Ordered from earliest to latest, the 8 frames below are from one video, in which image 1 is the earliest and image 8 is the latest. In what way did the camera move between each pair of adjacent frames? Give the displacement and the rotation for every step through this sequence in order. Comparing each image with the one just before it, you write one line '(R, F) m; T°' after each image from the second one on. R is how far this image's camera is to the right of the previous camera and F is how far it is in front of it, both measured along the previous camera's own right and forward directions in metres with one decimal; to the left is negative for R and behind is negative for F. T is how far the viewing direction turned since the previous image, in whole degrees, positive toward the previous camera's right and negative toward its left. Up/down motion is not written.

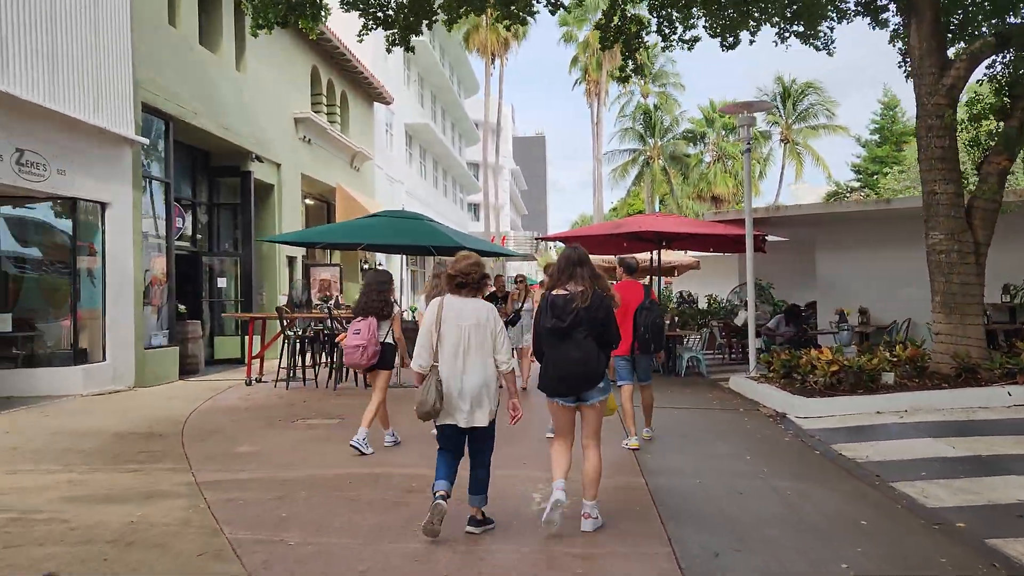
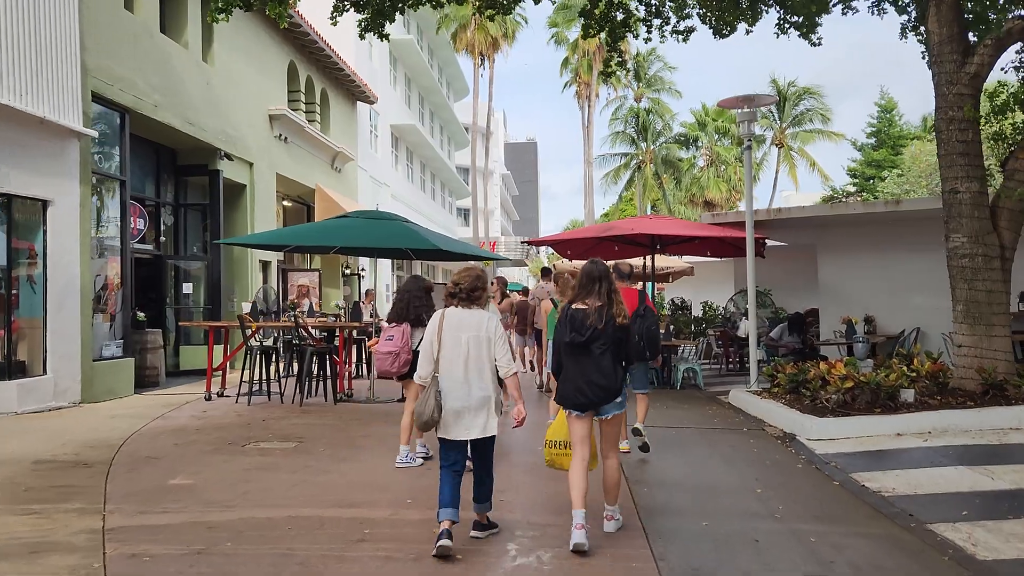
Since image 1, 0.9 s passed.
(+0.1, +0.8) m; +1°
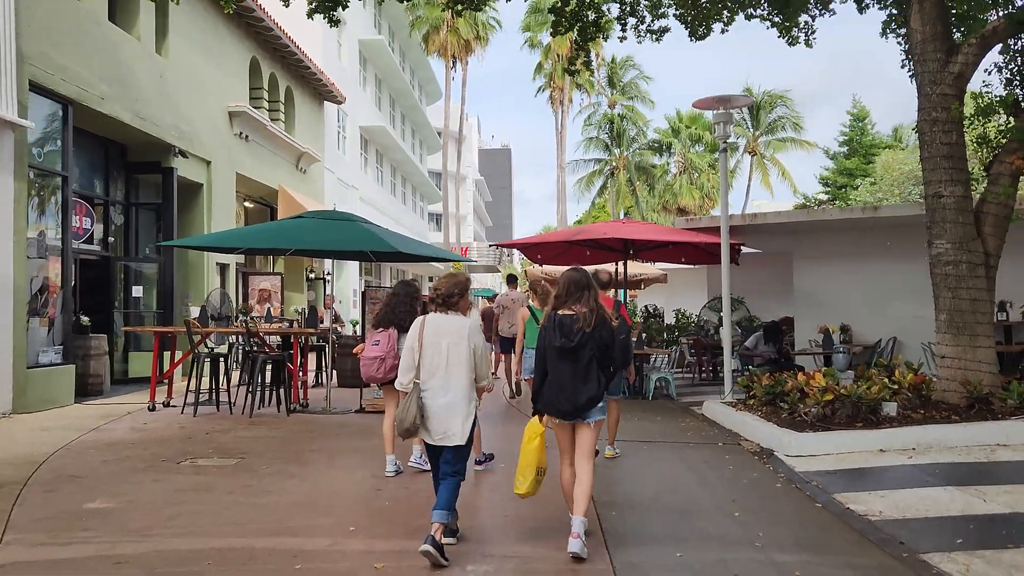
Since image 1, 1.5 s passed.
(+0.1, +0.5) m; +2°
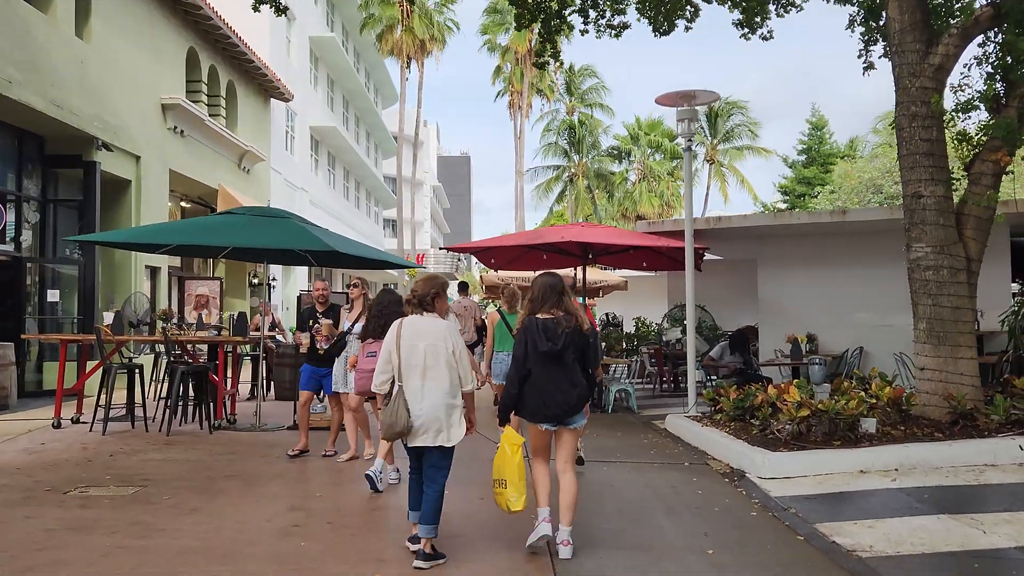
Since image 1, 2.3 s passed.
(+0.1, +0.7) m; +3°
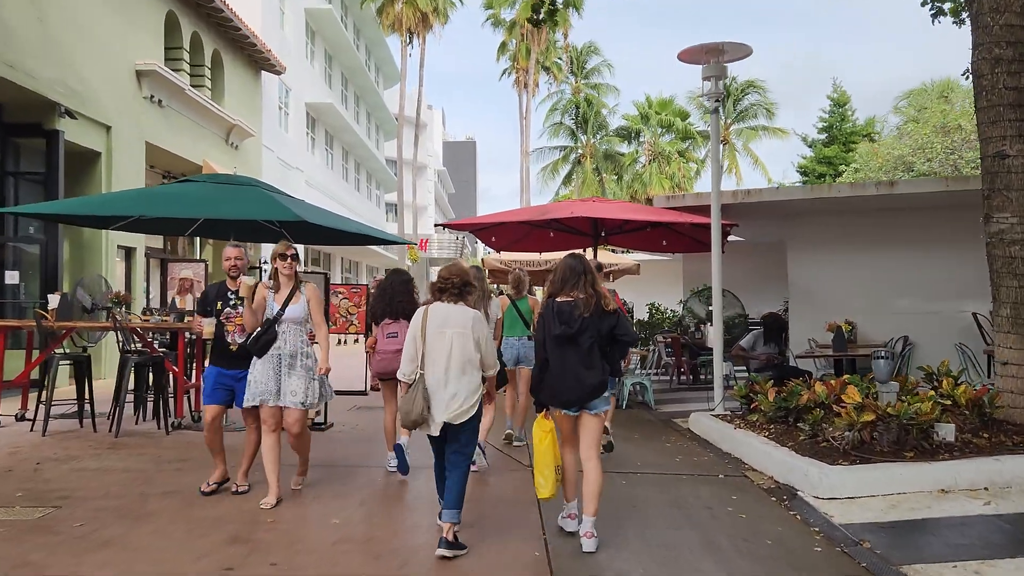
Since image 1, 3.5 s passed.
(0.0, +1.2) m; 0°
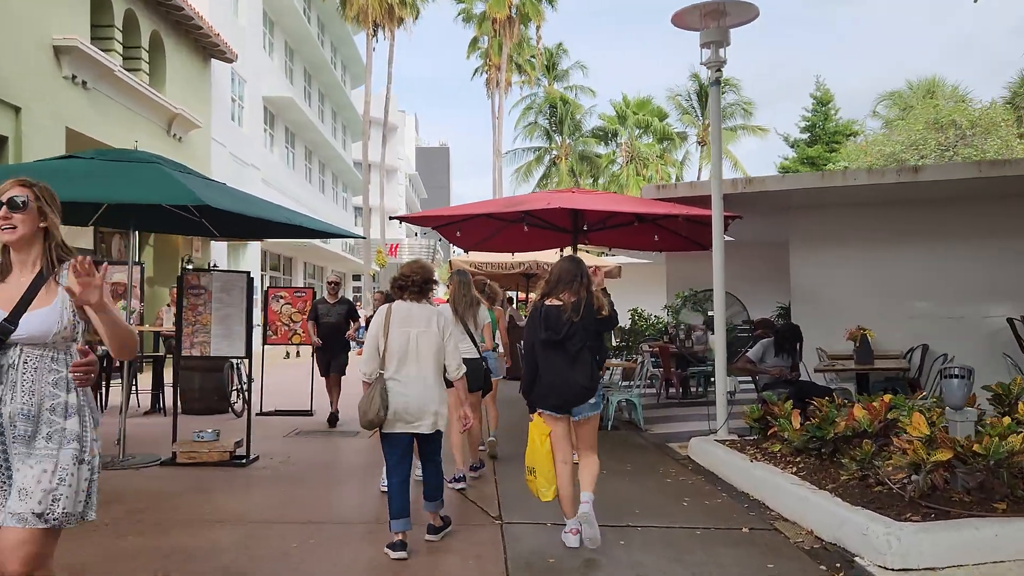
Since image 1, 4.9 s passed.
(+0.1, +1.4) m; +2°
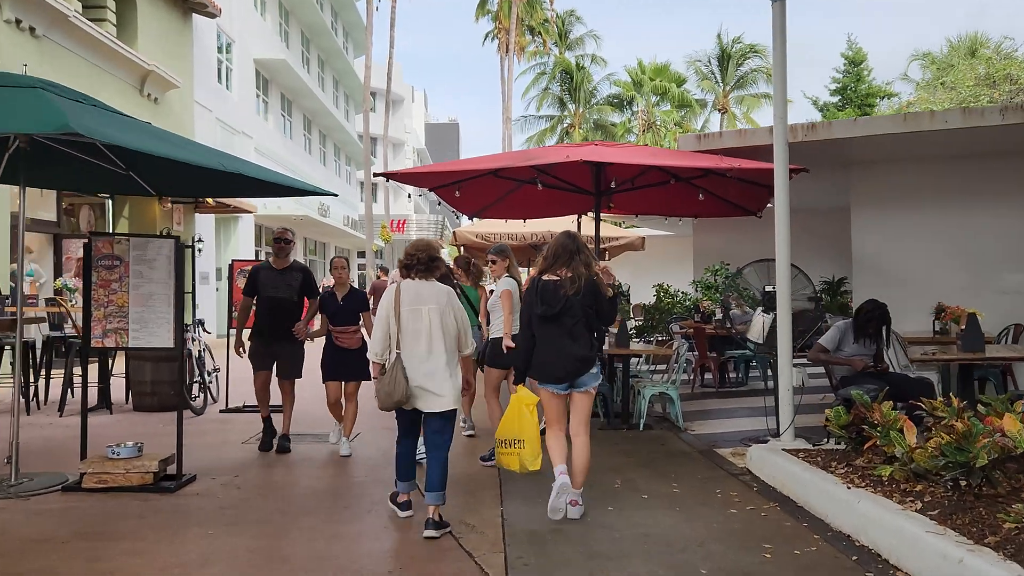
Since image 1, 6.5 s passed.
(0.0, +1.5) m; -1°
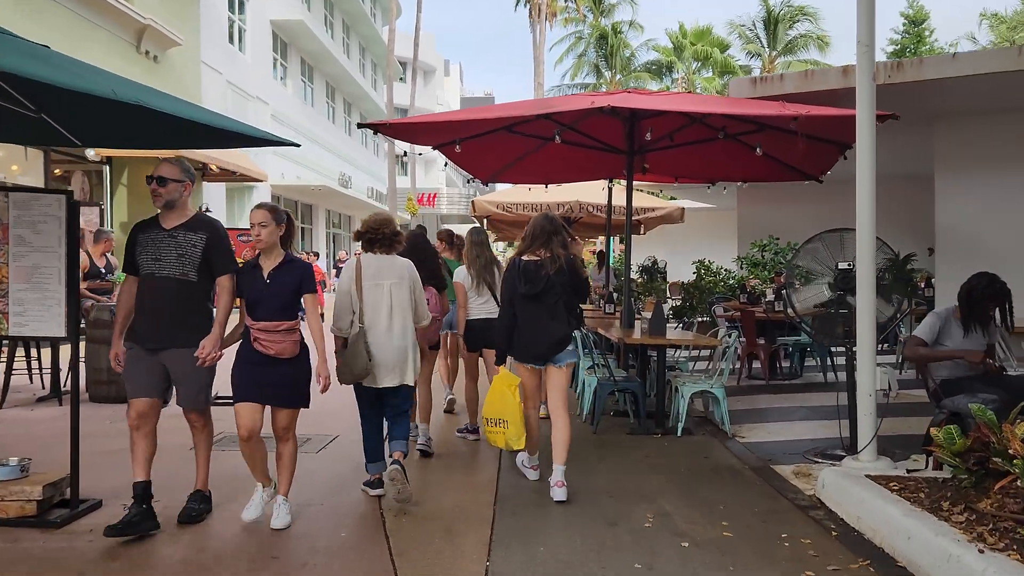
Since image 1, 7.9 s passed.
(+0.2, +1.2) m; -2°
